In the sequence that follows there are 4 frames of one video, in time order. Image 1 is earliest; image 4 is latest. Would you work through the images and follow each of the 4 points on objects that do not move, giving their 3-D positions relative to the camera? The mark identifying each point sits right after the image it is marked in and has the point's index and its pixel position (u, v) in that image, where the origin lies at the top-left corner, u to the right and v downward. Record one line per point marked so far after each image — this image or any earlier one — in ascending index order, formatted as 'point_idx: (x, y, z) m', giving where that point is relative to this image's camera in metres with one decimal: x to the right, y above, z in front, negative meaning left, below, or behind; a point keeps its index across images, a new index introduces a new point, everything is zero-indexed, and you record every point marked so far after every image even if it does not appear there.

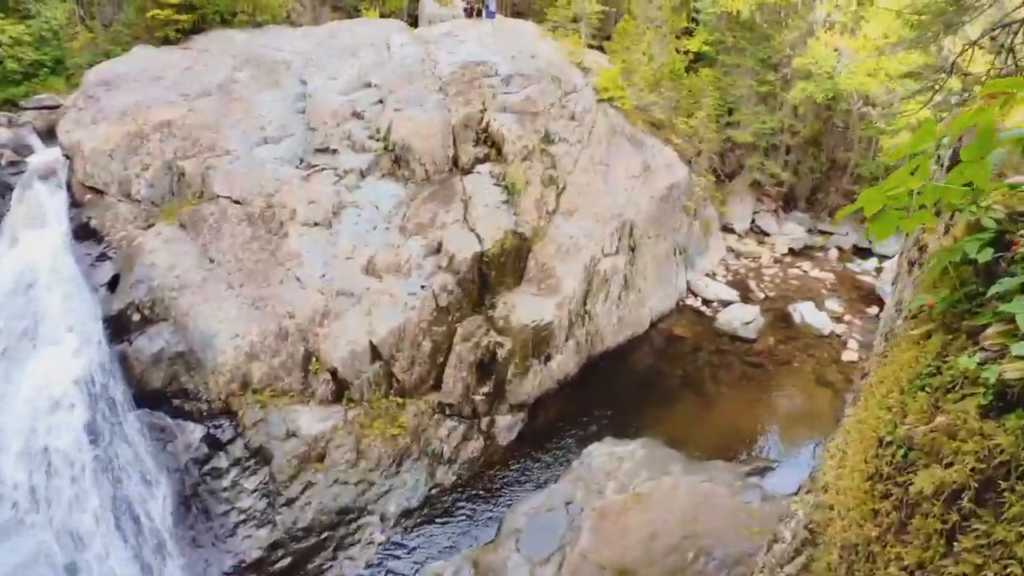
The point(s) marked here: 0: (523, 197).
0: (+0.1, +1.0, +8.4) m
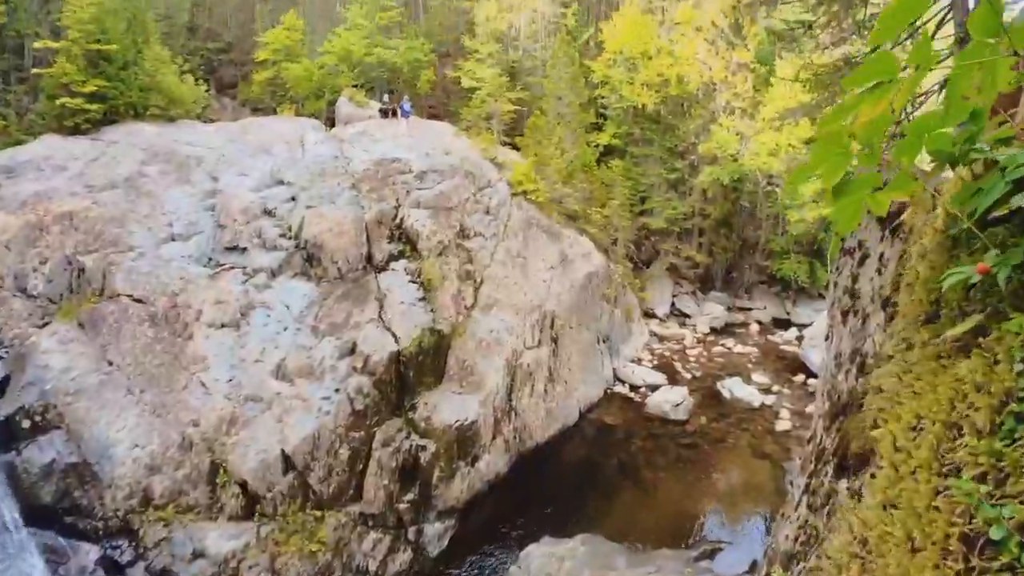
0: (-0.8, 0.0, +8.2) m
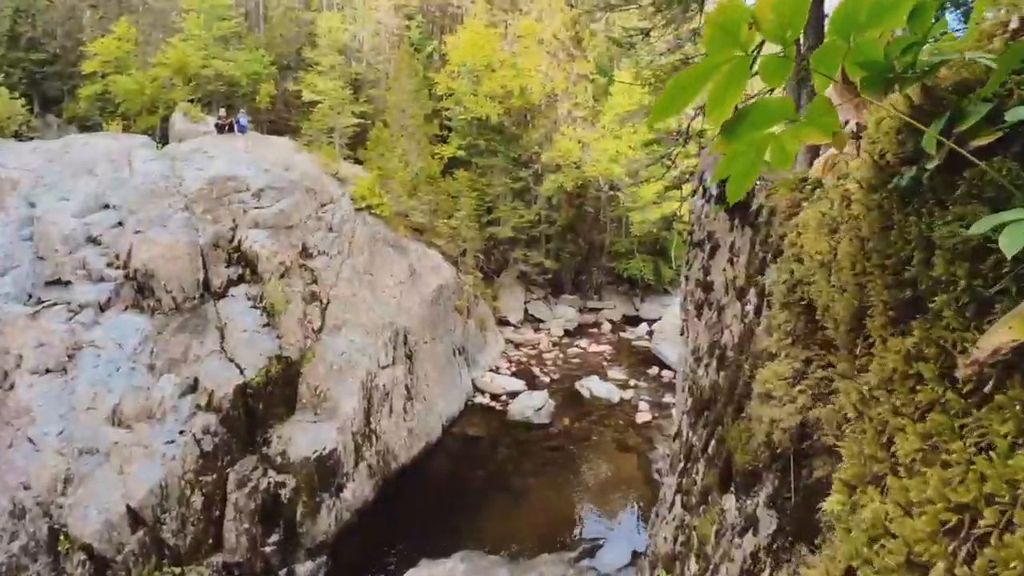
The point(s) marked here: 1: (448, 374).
0: (-2.2, -0.2, +7.7) m
1: (-0.8, -1.1, +9.9) m
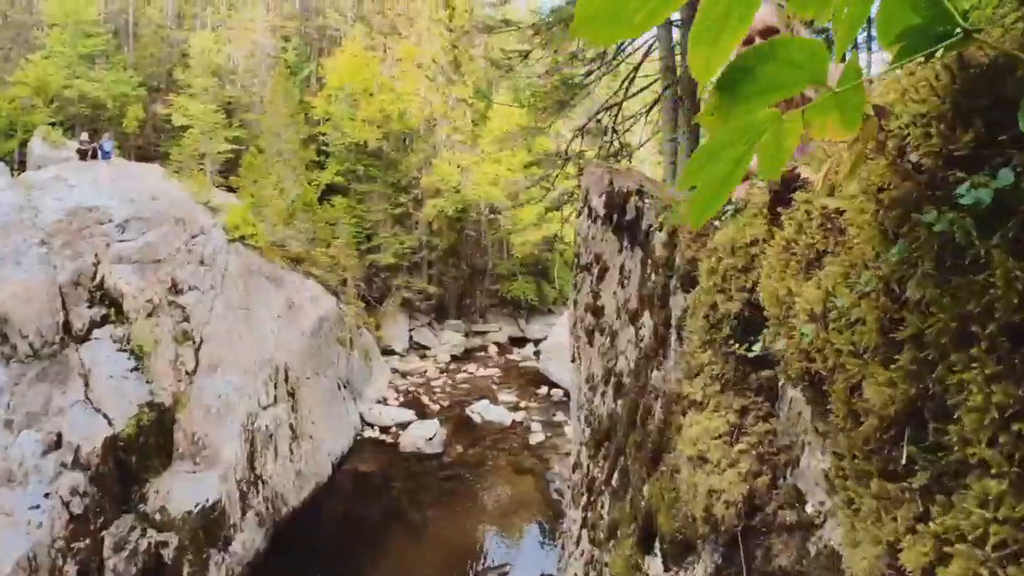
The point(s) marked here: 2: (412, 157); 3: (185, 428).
0: (-3.1, -0.6, +7.1) m
1: (-2.1, -1.5, +9.4) m
2: (-1.8, +1.9, +12.1) m
3: (-2.7, -1.1, +6.8) m
